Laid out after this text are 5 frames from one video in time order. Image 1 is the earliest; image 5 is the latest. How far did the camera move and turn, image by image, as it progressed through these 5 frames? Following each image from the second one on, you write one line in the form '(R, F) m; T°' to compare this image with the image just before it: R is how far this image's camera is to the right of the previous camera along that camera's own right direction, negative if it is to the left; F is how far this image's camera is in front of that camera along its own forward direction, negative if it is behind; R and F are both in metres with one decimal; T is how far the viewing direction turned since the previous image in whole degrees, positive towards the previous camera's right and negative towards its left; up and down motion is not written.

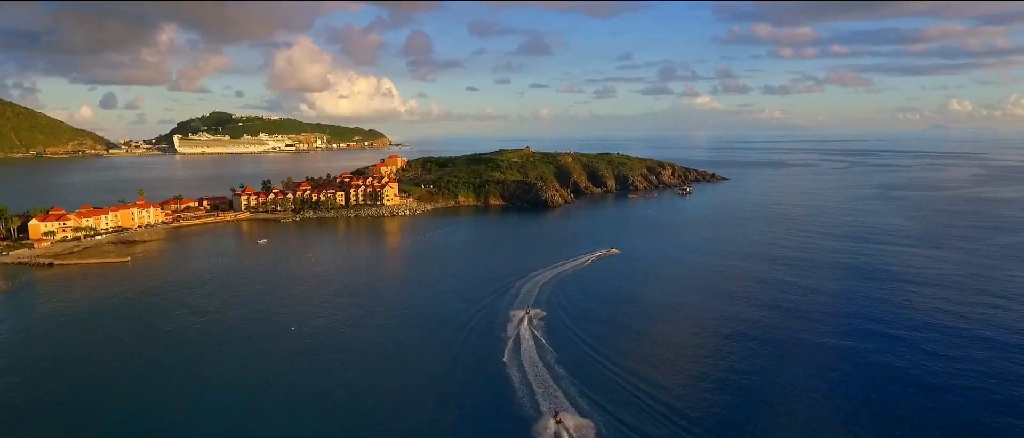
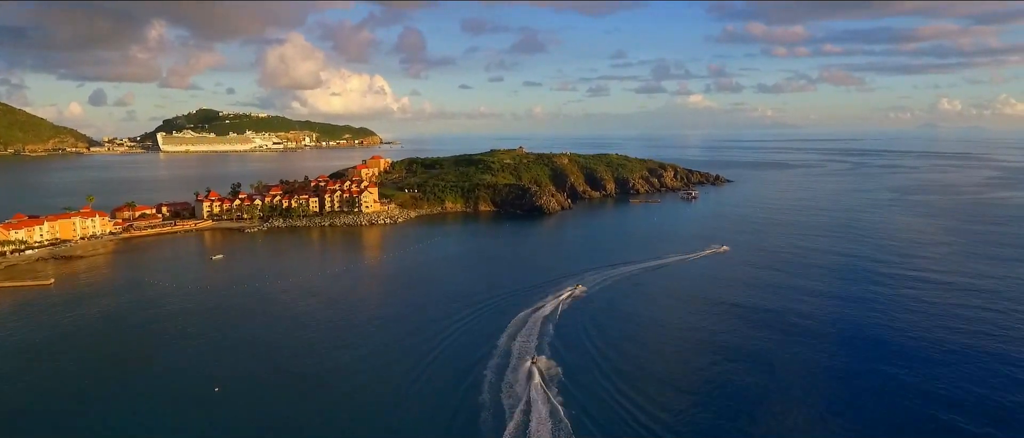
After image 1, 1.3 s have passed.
(+0.2, +5.2) m; +1°
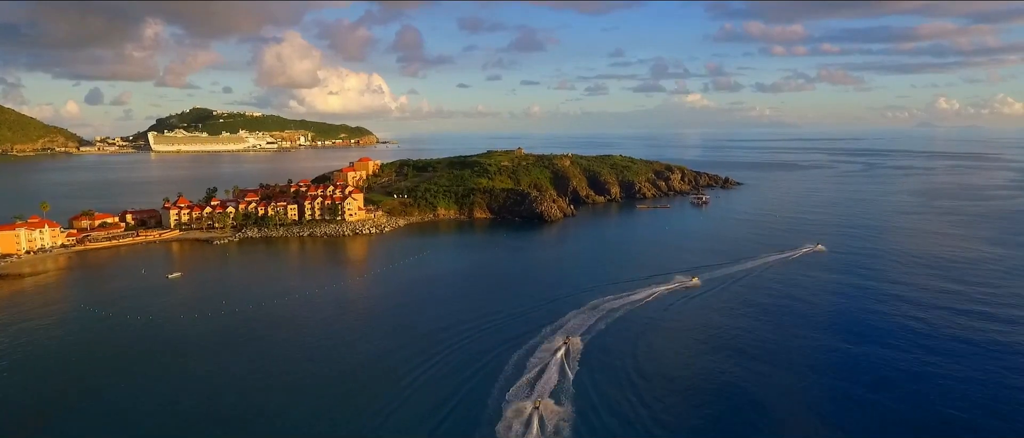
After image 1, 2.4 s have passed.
(0.0, +4.6) m; 0°
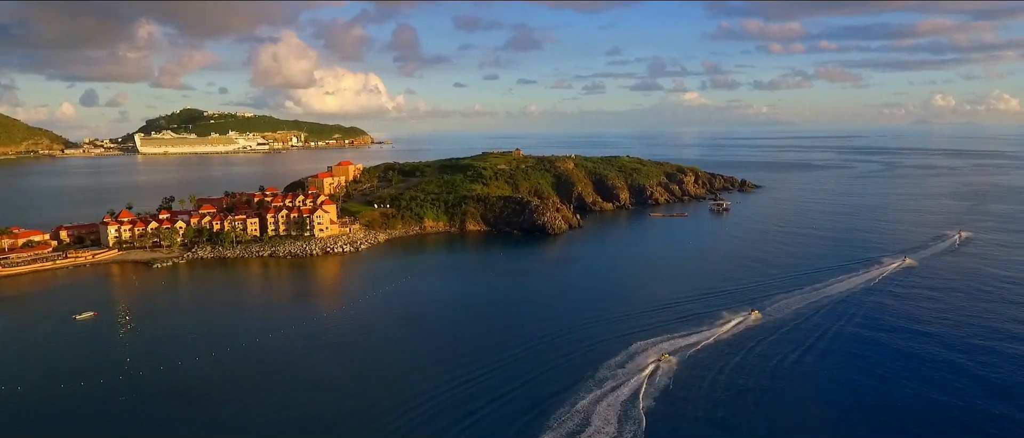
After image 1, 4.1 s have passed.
(0.0, +6.9) m; 0°
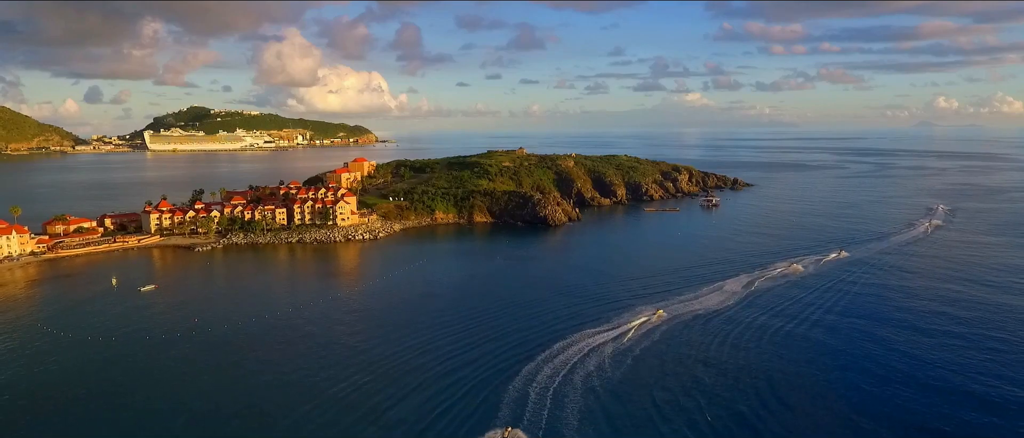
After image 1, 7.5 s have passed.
(-0.2, -4.0) m; 0°
